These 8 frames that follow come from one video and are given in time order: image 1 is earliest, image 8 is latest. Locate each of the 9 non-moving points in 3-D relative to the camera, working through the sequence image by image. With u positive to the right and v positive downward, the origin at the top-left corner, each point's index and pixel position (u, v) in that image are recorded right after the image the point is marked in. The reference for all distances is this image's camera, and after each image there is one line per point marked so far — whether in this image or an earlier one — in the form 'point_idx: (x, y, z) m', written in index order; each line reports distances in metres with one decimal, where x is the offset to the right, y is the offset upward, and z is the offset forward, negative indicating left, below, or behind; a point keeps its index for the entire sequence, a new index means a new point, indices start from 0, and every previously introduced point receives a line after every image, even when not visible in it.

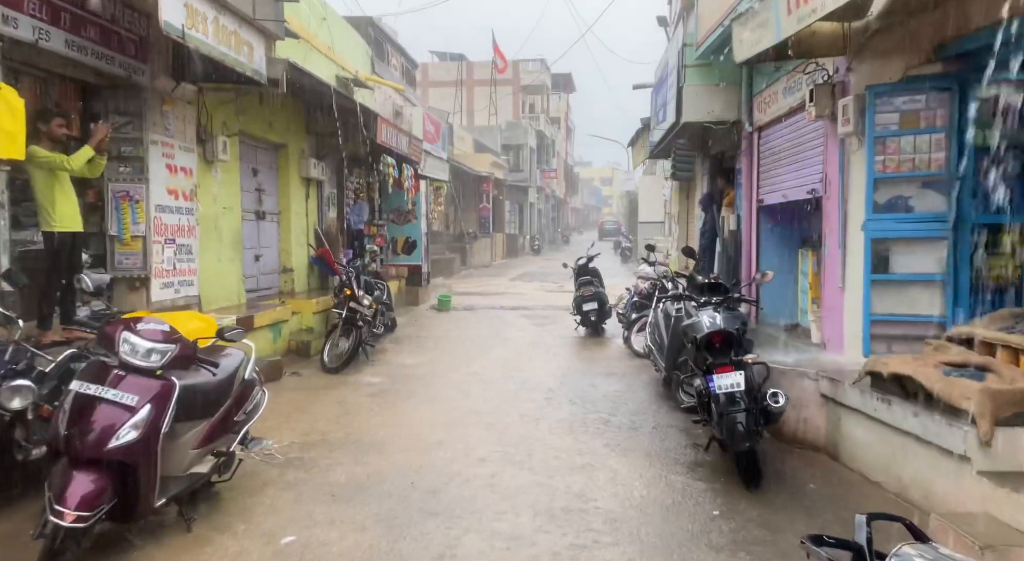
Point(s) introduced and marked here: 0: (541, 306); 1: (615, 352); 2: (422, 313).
0: (+0.5, -0.5, +14.1) m
1: (+1.2, -0.8, +9.0) m
2: (-1.5, -0.6, +13.0) m
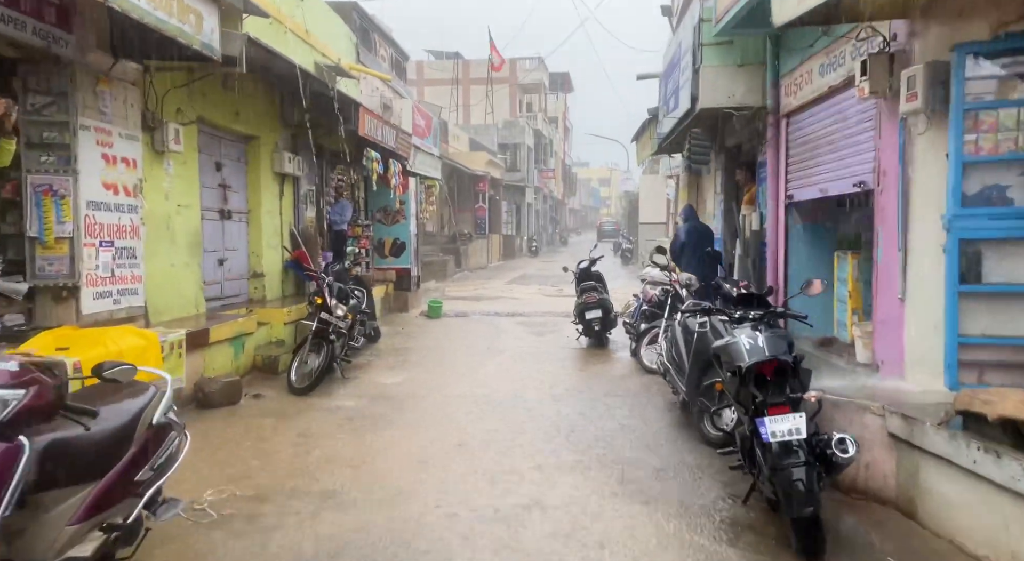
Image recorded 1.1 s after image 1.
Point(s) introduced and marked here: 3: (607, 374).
0: (+0.5, -0.5, +13.1) m
1: (+1.1, -0.9, +8.0) m
2: (-1.6, -0.6, +12.0) m
3: (+0.9, -0.9, +7.6) m
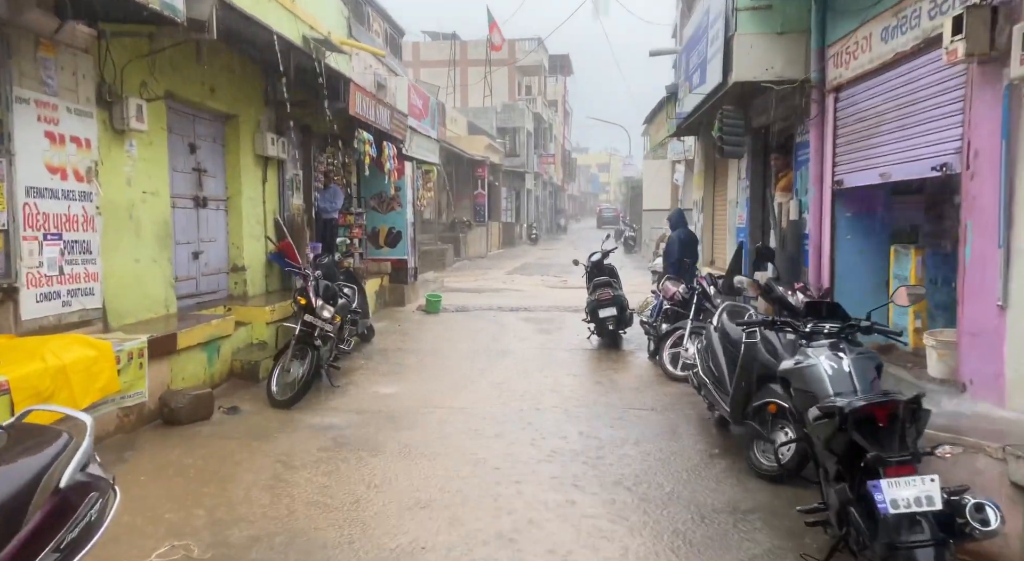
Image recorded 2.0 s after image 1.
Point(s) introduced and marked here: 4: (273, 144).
0: (+0.5, -0.4, +12.3) m
1: (+1.2, -0.9, +7.2) m
2: (-1.5, -0.5, +11.2) m
3: (+1.0, -0.9, +6.8) m
4: (-2.7, +1.5, +8.7) m
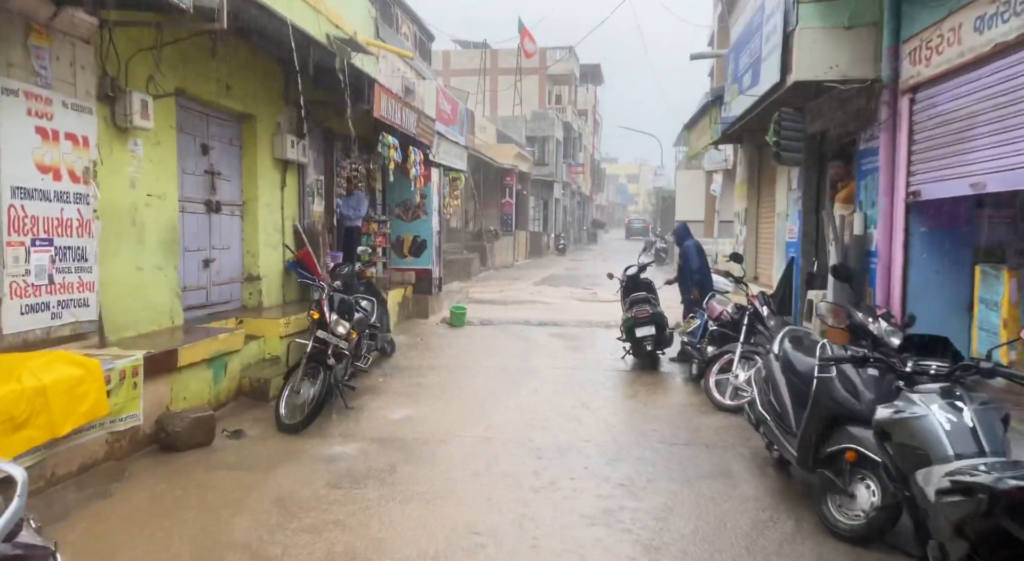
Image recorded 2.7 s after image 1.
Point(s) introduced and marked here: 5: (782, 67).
0: (+1.0, -0.6, +11.7) m
1: (+1.4, -1.0, +6.6) m
2: (-1.1, -0.7, +10.7) m
3: (+1.2, -1.0, +6.2) m
4: (-2.3, +1.4, +8.2) m
5: (+2.1, +1.7, +6.0) m
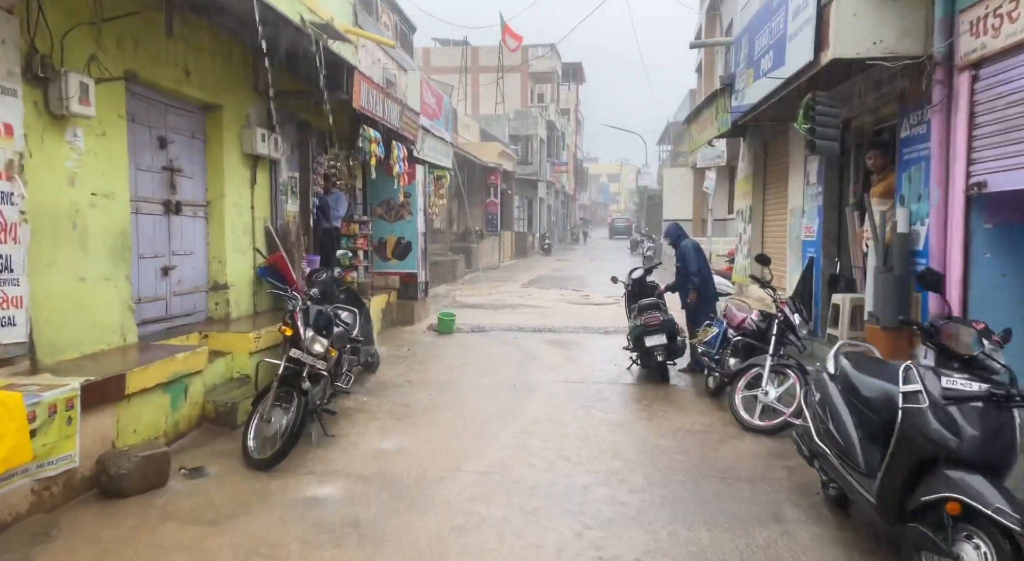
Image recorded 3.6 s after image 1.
0: (+0.8, -0.7, +11.0) m
1: (+1.4, -1.0, +5.9) m
2: (-1.2, -0.7, +9.9) m
3: (+1.2, -1.1, +5.5) m
4: (-2.4, +1.3, +7.4) m
5: (+2.1, +1.6, +5.3) m
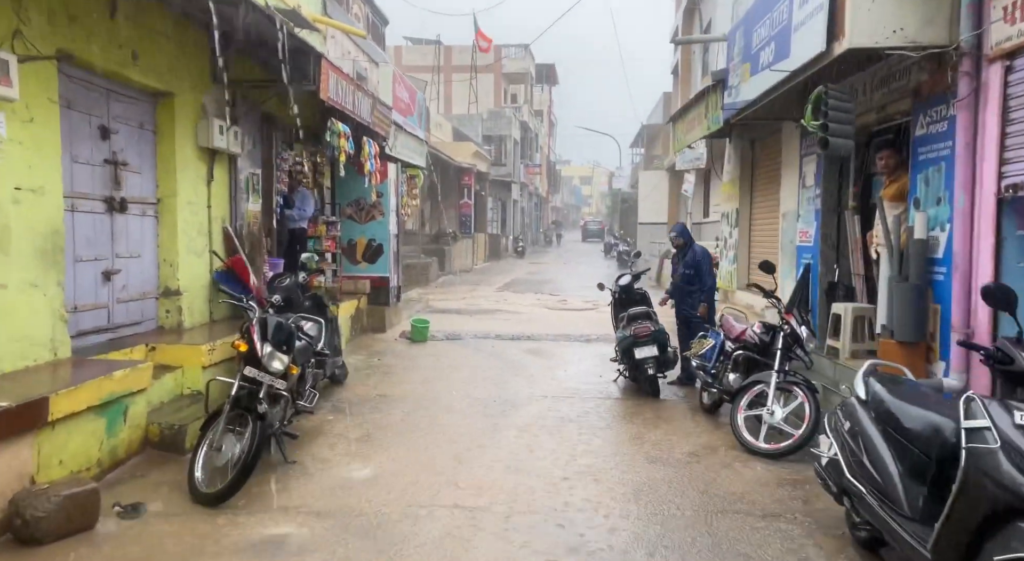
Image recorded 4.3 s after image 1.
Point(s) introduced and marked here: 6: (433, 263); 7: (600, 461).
0: (+0.5, -0.7, +10.5) m
1: (+1.3, -1.1, +5.5) m
2: (-1.5, -0.8, +9.3) m
3: (+1.1, -1.1, +5.0) m
4: (-2.6, +1.3, +6.8) m
5: (+2.0, +1.6, +4.9) m
6: (-2.0, +0.4, +19.7) m
7: (+0.6, -1.1, +4.9) m
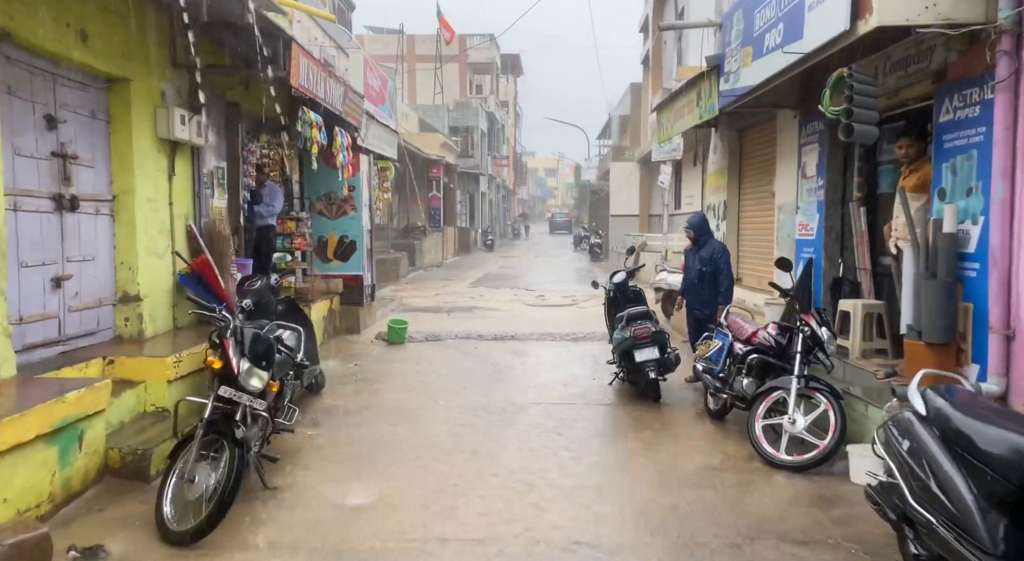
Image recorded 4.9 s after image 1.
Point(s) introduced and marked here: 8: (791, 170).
0: (+0.3, -0.7, +10.1) m
1: (+1.3, -1.1, +5.1) m
2: (-1.7, -0.8, +8.8) m
3: (+1.1, -1.1, +4.6) m
4: (-2.7, +1.3, +6.3) m
5: (+2.0, +1.6, +4.5) m
6: (-2.7, +0.5, +19.2) m
7: (+0.6, -1.1, +4.5) m
8: (+2.7, +1.1, +7.4) m
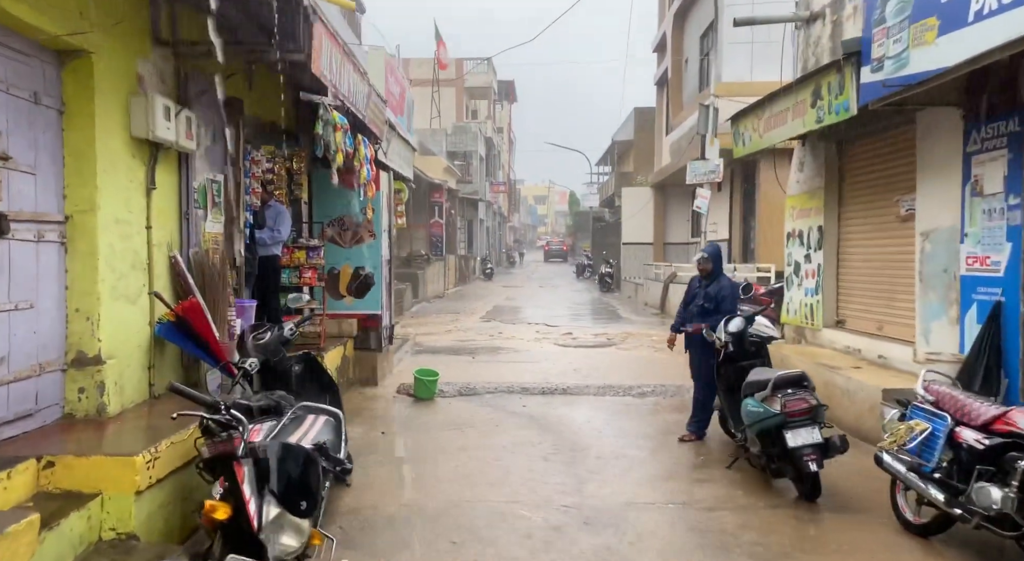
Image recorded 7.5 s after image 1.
0: (+0.8, -1.1, +8.4) m
1: (+2.0, -1.4, +3.4) m
2: (-1.1, -1.2, +7.1) m
3: (+1.8, -1.4, +2.9) m
4: (-2.0, +1.0, +4.6) m
5: (+2.6, +1.3, +2.9) m
6: (-2.3, -0.2, +17.4) m
7: (+1.2, -1.4, +2.8) m
8: (+3.3, +0.7, +5.8) m
